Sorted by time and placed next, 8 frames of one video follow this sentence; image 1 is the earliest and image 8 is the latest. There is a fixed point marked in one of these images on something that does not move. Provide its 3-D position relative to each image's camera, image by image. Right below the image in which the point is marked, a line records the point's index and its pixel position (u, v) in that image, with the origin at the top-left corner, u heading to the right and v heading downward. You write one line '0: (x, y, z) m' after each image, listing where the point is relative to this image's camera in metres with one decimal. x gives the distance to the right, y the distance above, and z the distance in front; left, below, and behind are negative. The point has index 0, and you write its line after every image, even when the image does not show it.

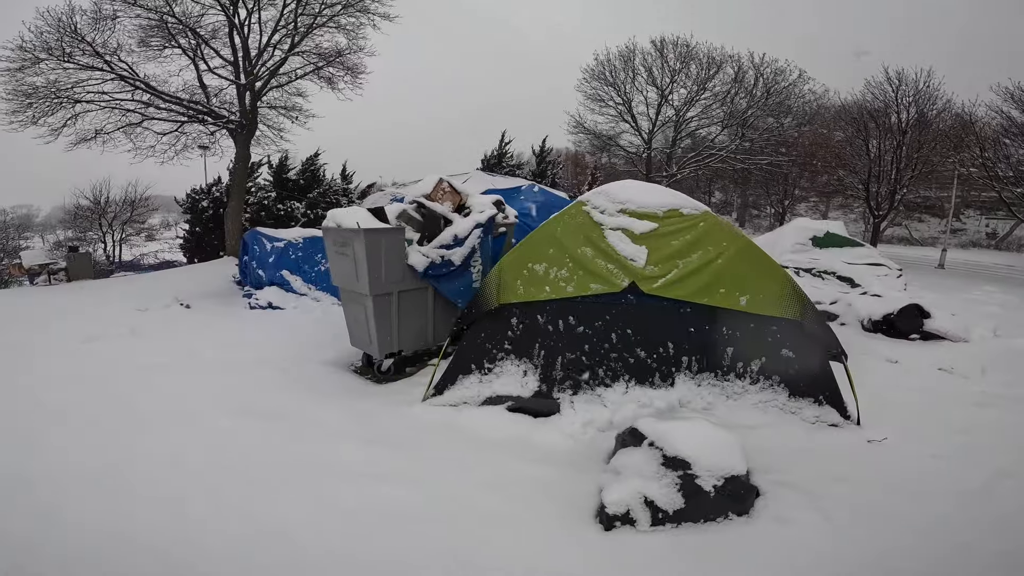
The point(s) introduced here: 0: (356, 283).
0: (-1.2, 0.0, +3.5) m
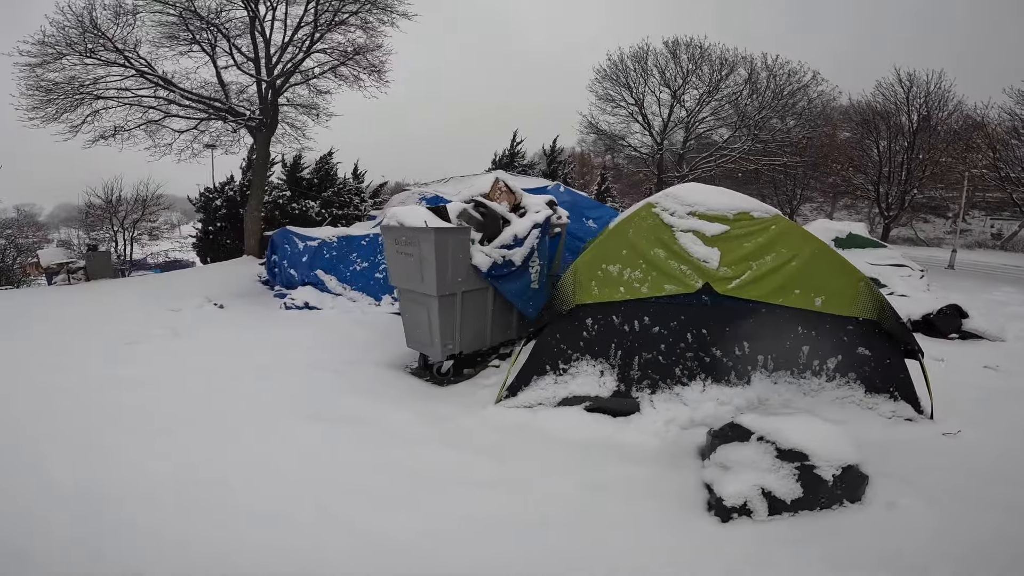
0: (-0.7, 0.0, +3.6) m
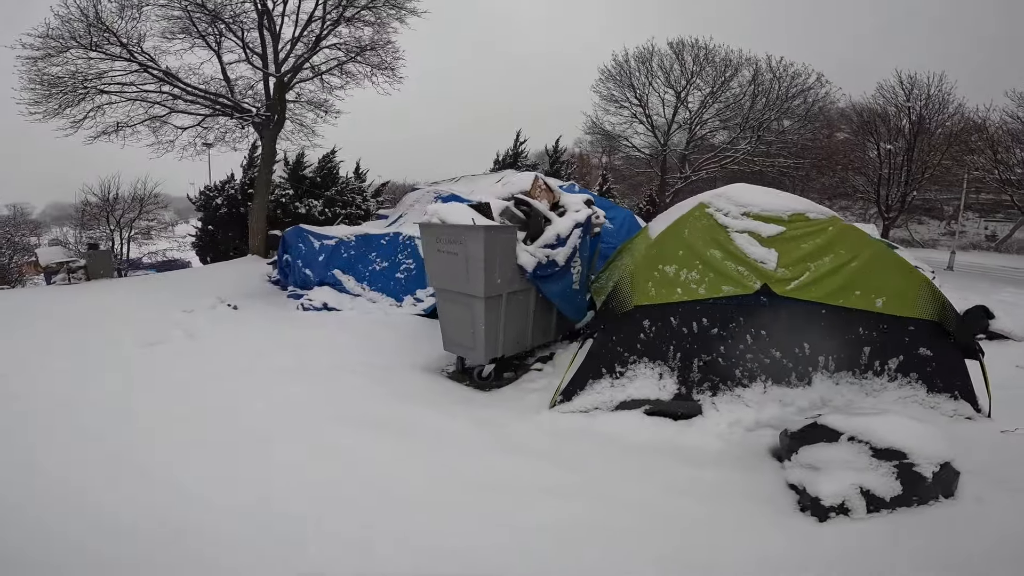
0: (-0.3, 0.0, +3.5) m
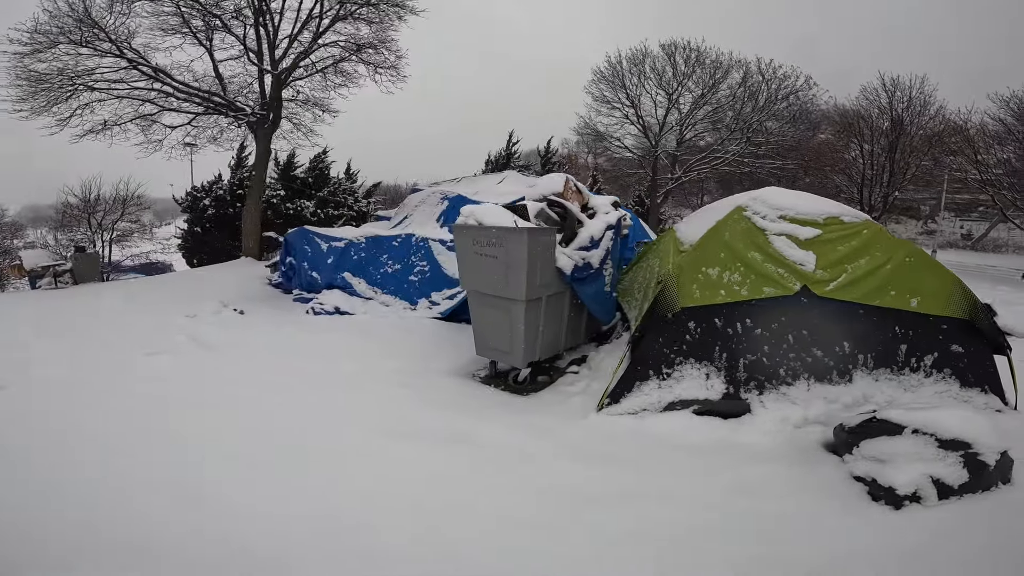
0: (-0.1, 0.0, +3.5) m
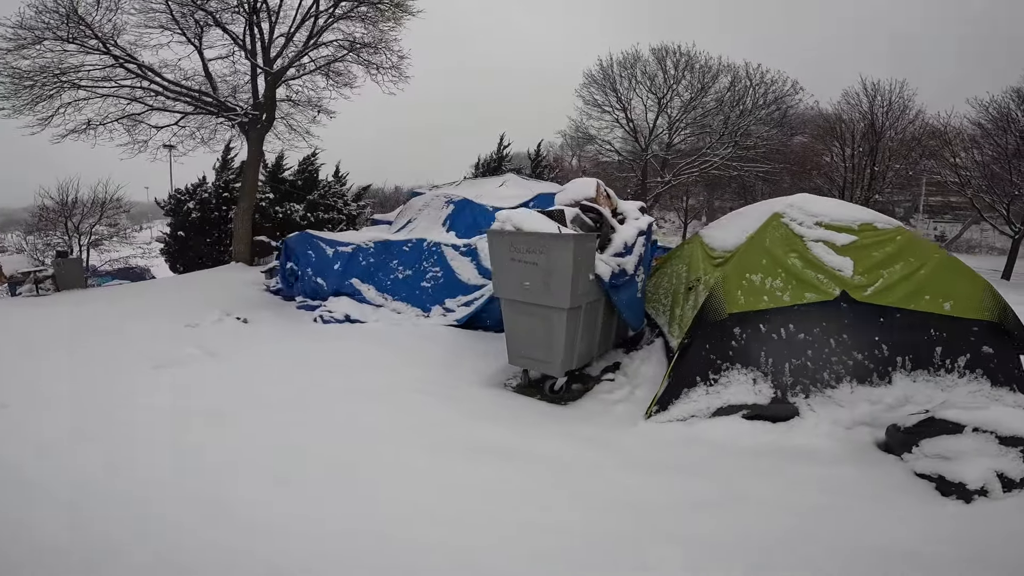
0: (+0.2, -0.1, +3.4) m
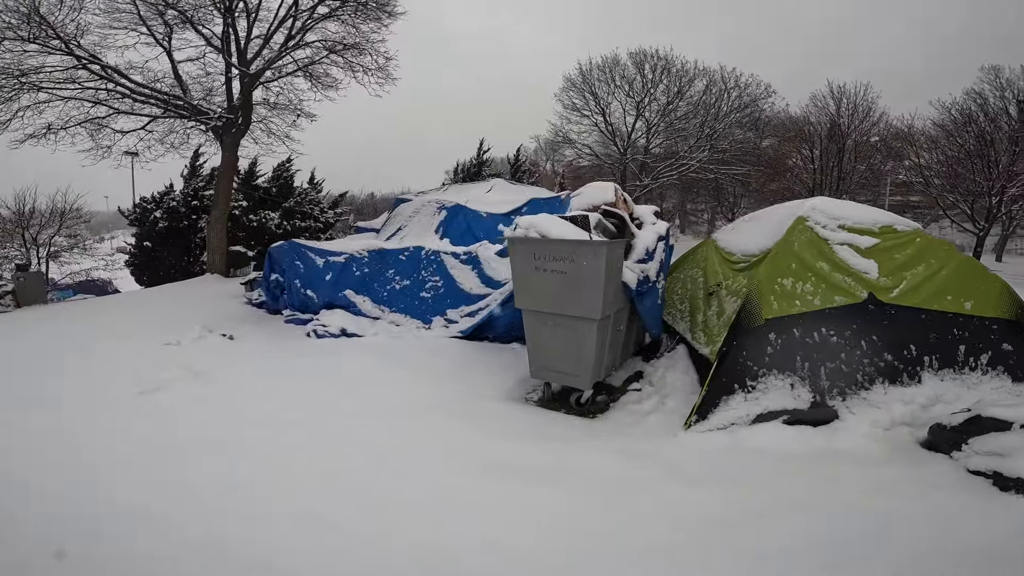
0: (+0.4, -0.1, +3.3) m
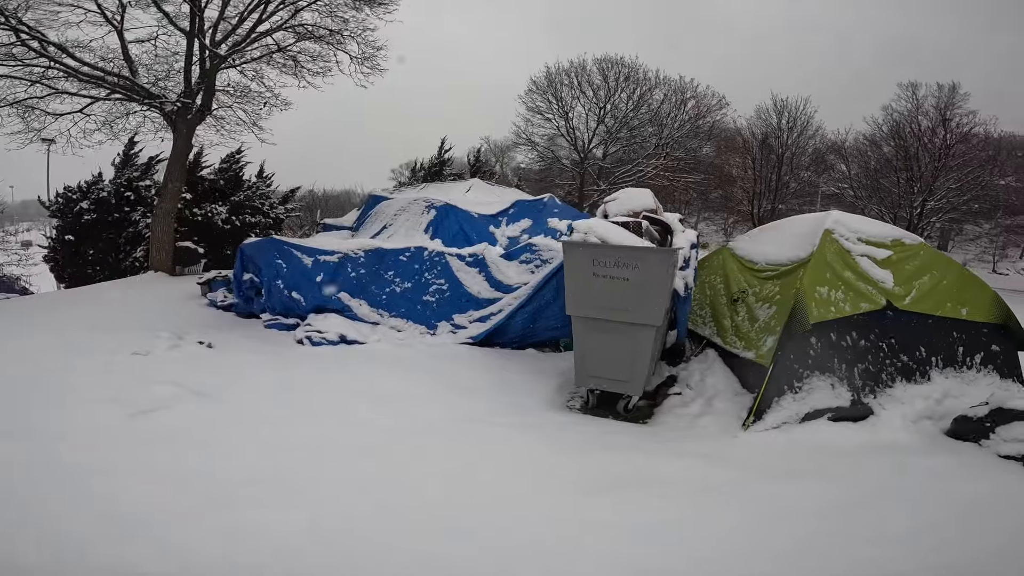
0: (+0.8, -0.2, +3.4) m
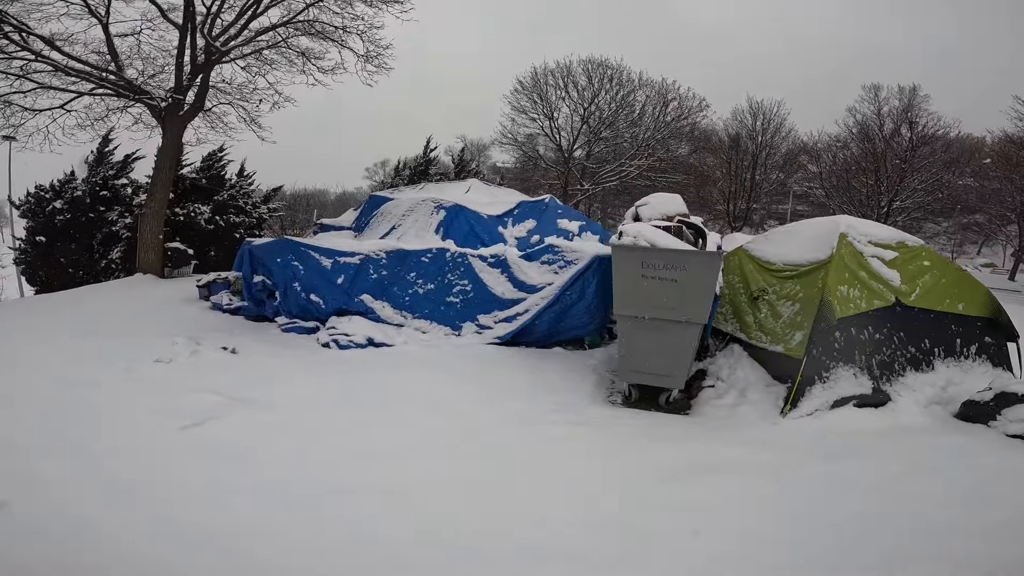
0: (+1.2, -0.2, +3.7) m
